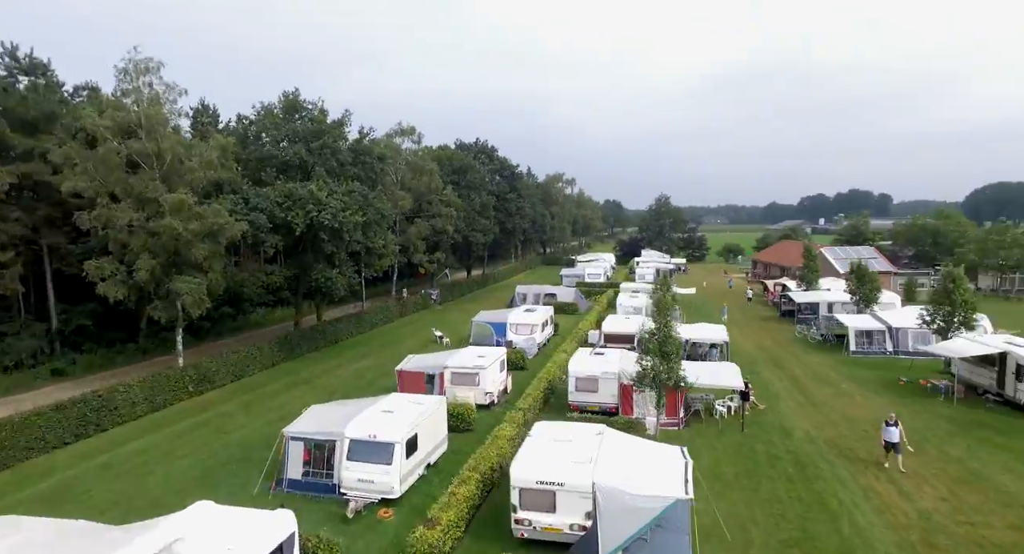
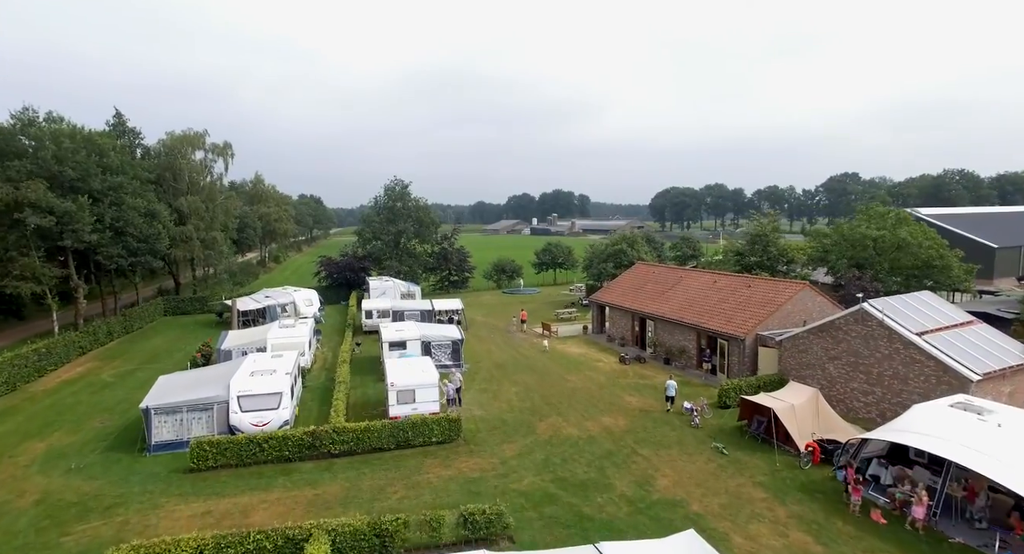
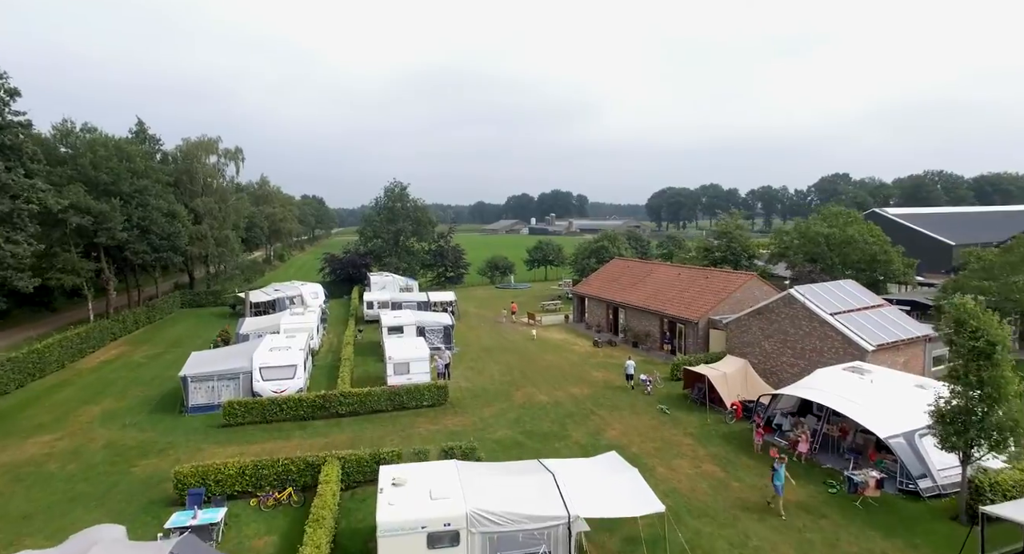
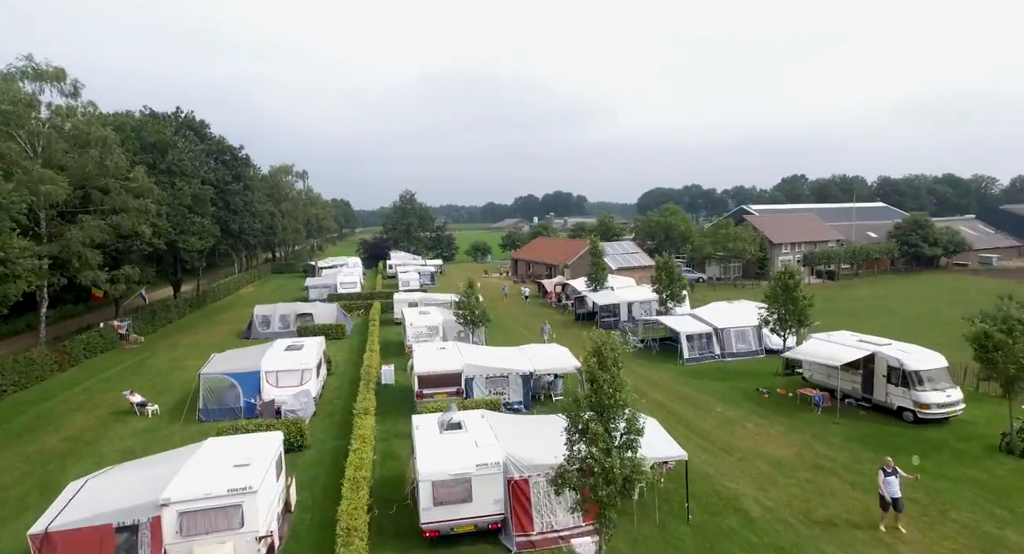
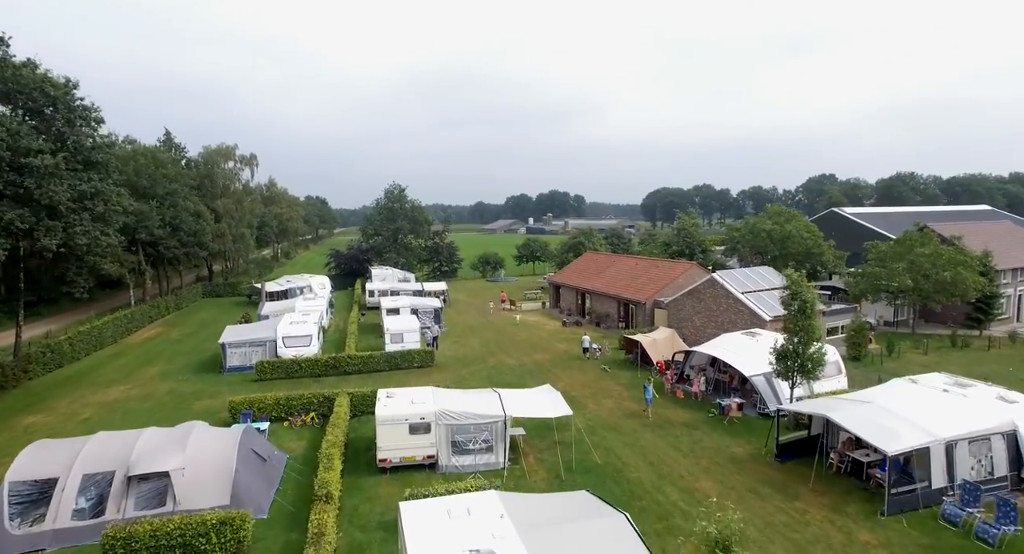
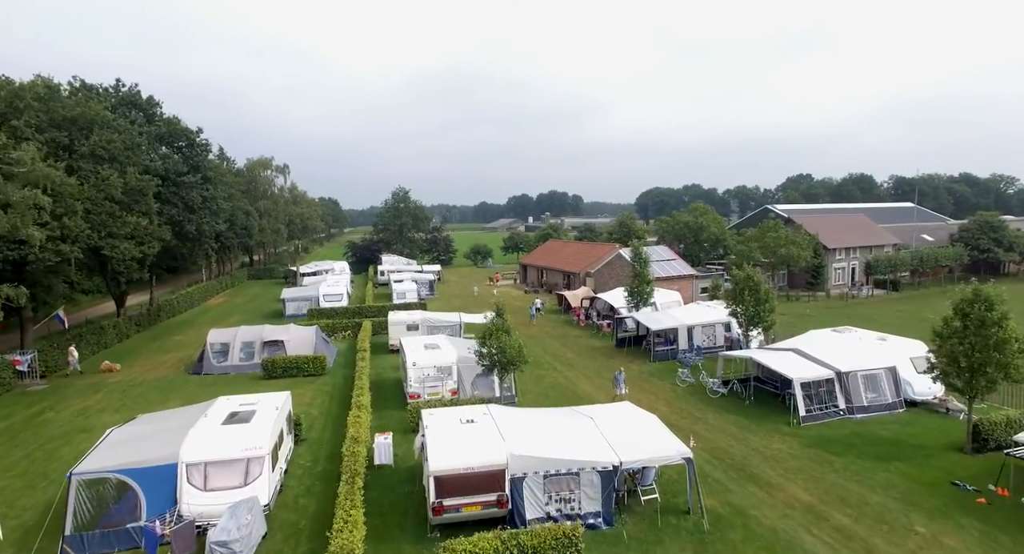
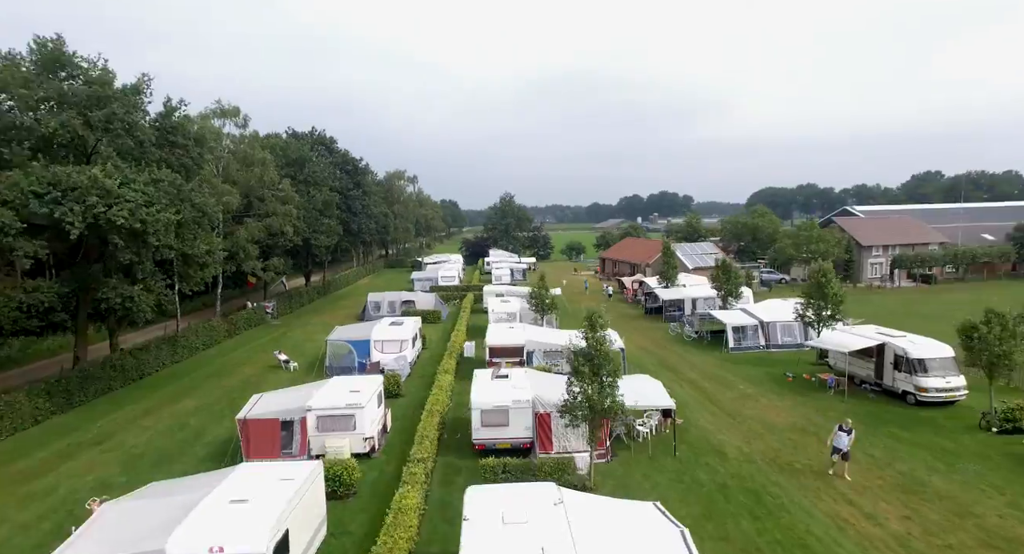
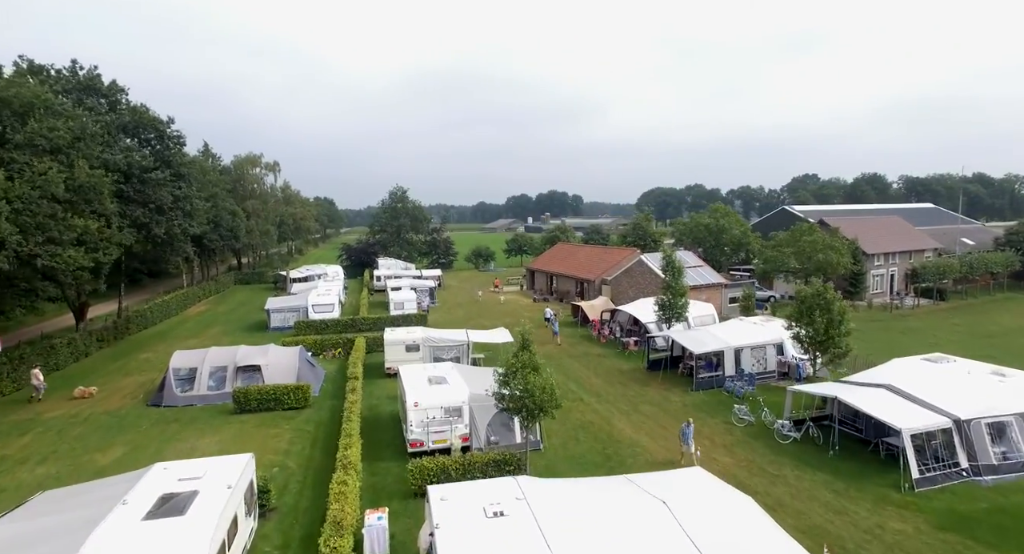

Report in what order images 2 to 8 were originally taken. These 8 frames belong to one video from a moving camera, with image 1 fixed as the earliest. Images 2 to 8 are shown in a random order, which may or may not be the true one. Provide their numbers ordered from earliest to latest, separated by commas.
7, 4, 6, 8, 5, 3, 2
